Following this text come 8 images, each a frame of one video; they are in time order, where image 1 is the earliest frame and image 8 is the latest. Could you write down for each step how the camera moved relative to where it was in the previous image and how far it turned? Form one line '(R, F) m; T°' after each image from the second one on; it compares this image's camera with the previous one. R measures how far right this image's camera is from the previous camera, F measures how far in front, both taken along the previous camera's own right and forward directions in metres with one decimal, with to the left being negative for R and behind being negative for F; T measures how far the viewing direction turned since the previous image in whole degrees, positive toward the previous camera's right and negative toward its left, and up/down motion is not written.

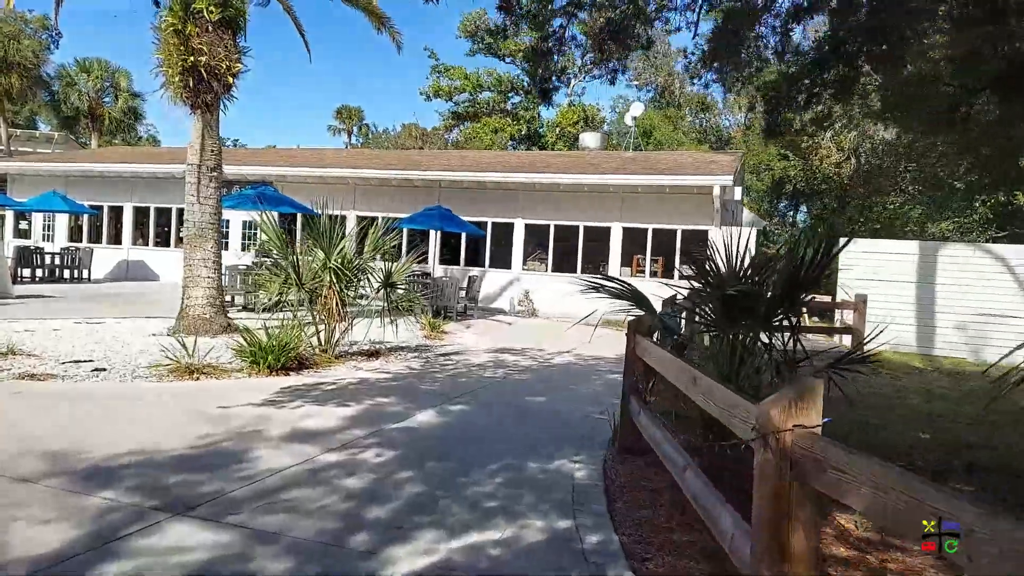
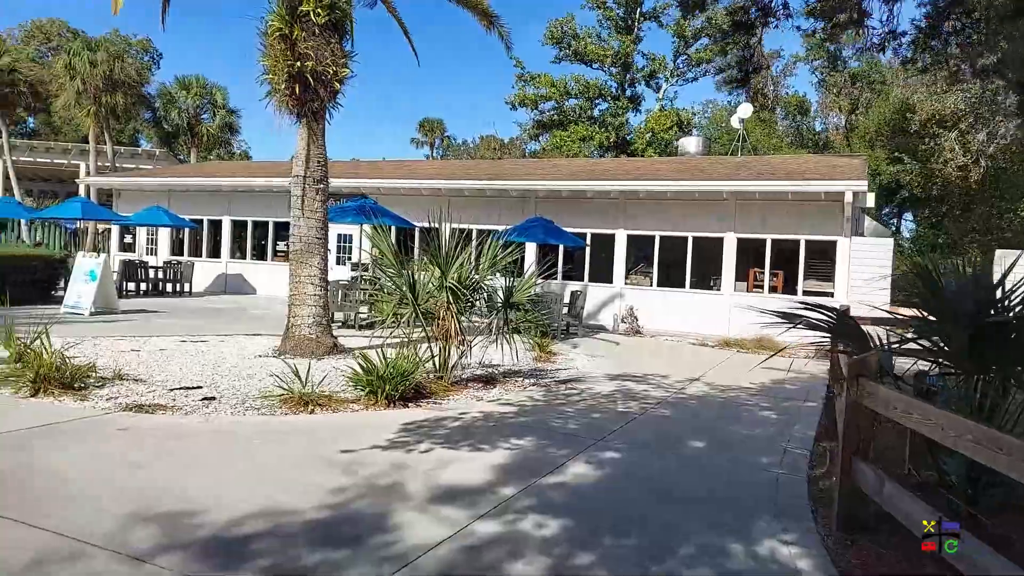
(-0.7, +0.9) m; -6°
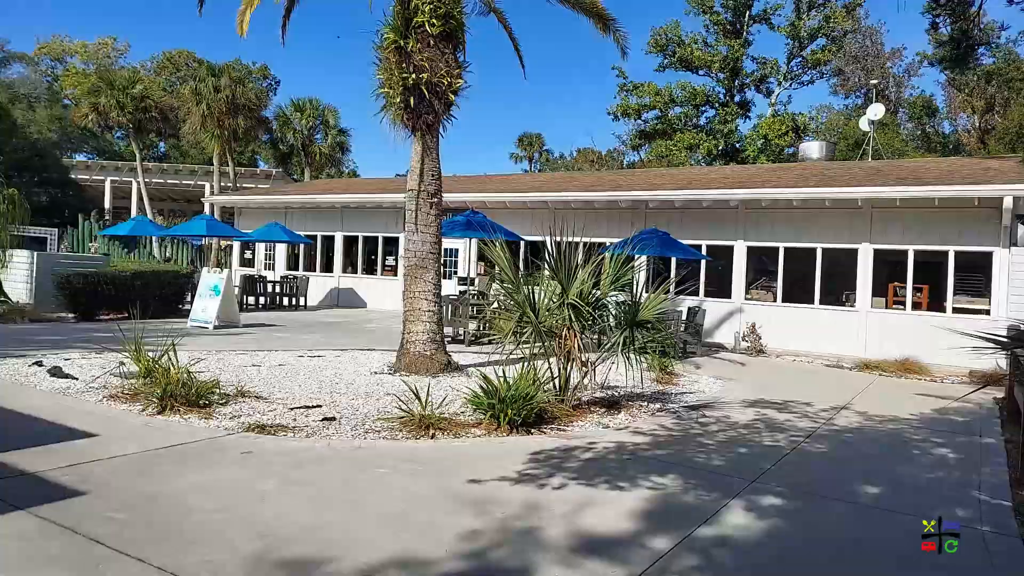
(-0.3, +0.5) m; -8°
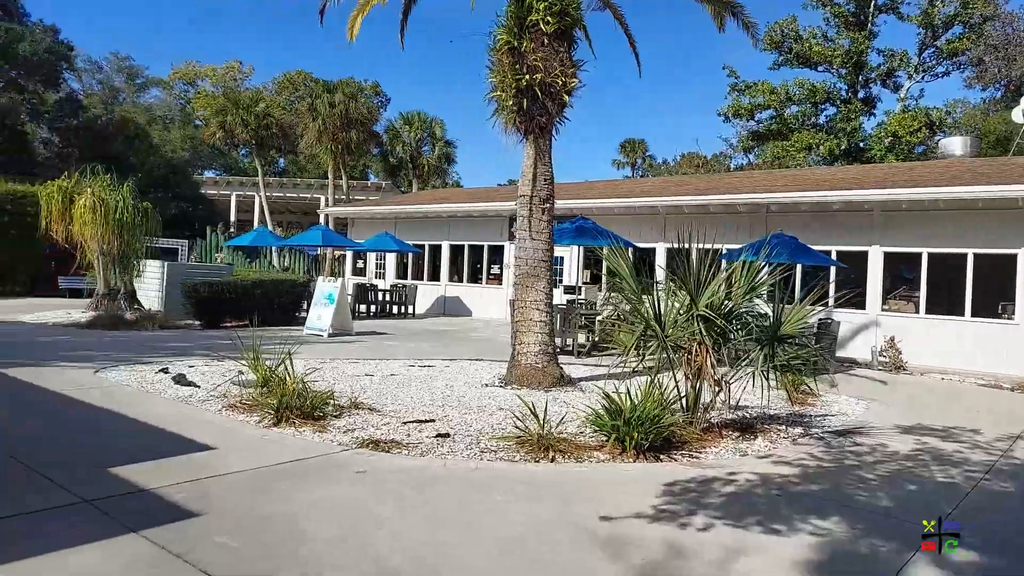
(-0.2, +0.5) m; -8°
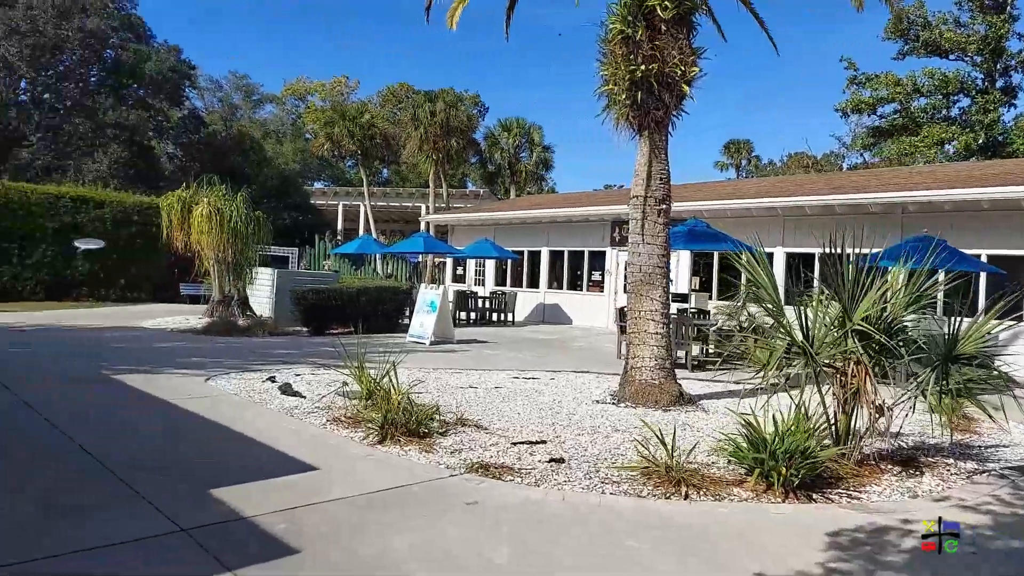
(-0.2, +0.5) m; -8°
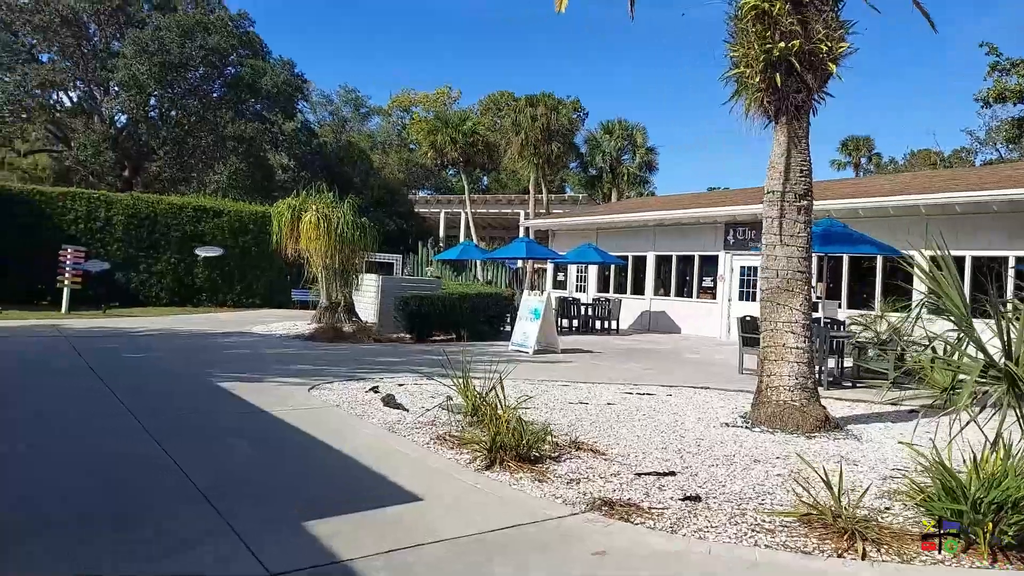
(-0.2, +0.7) m; -8°
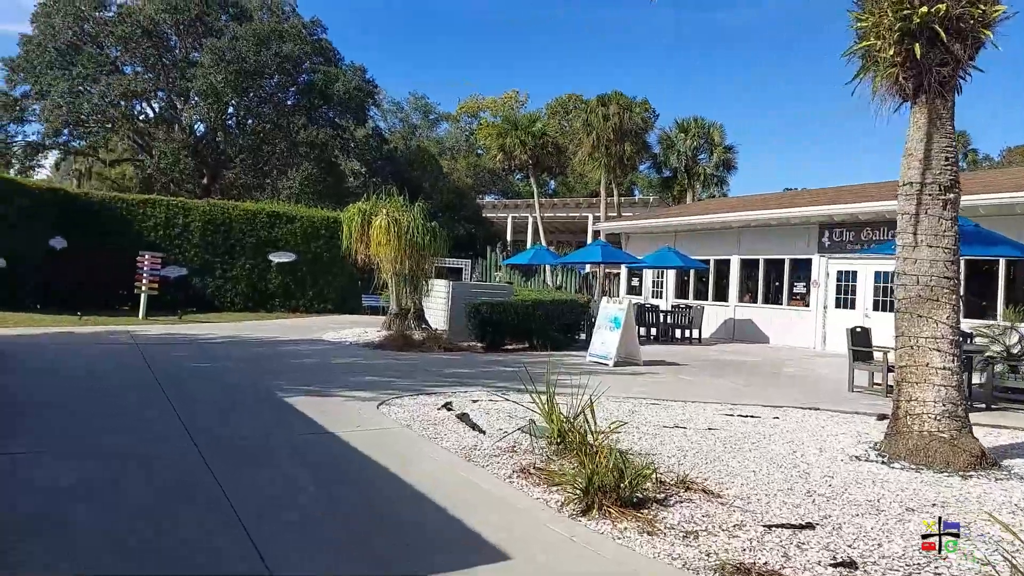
(-0.2, +0.8) m; -5°
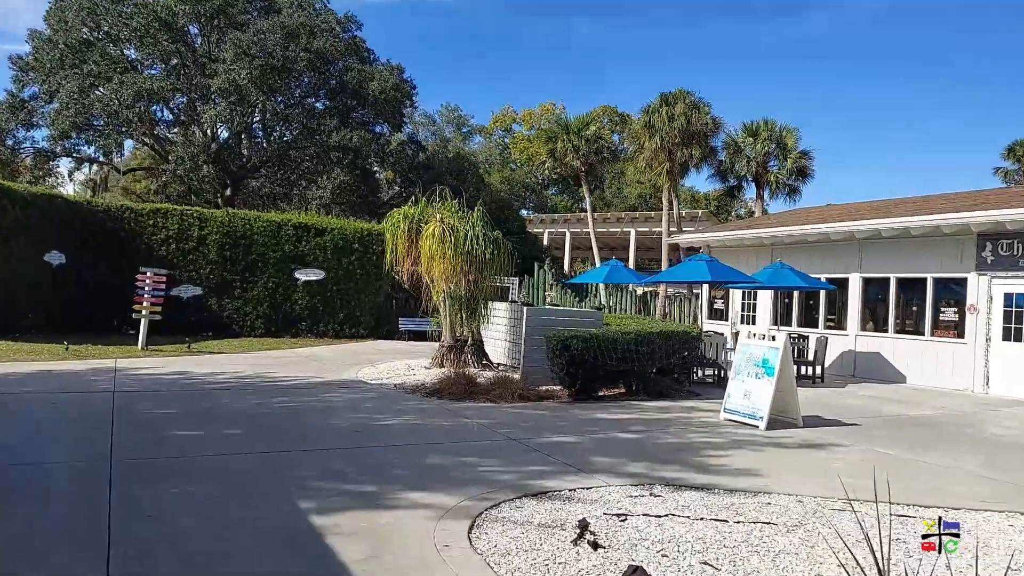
(-1.1, +3.2) m; -2°
